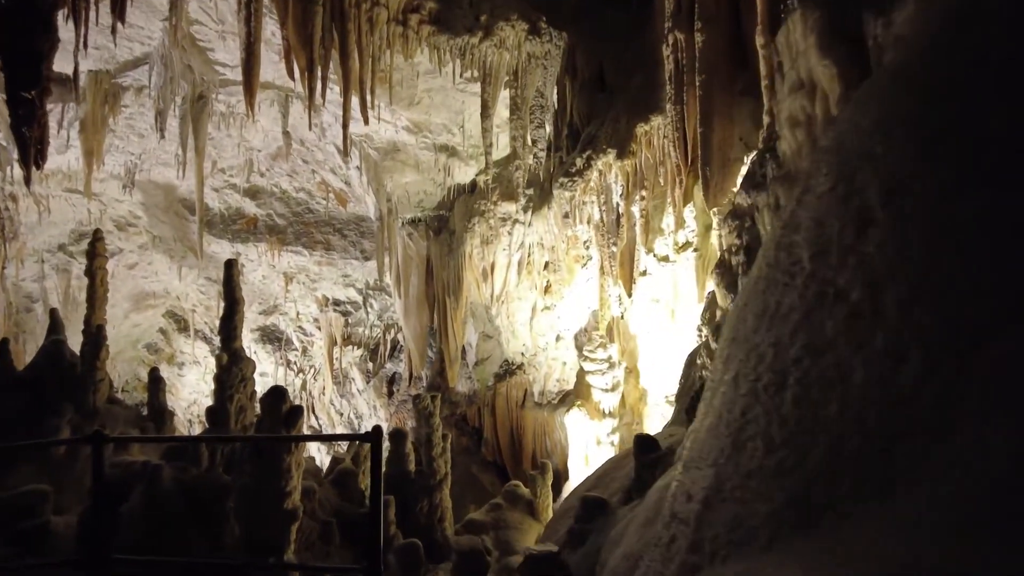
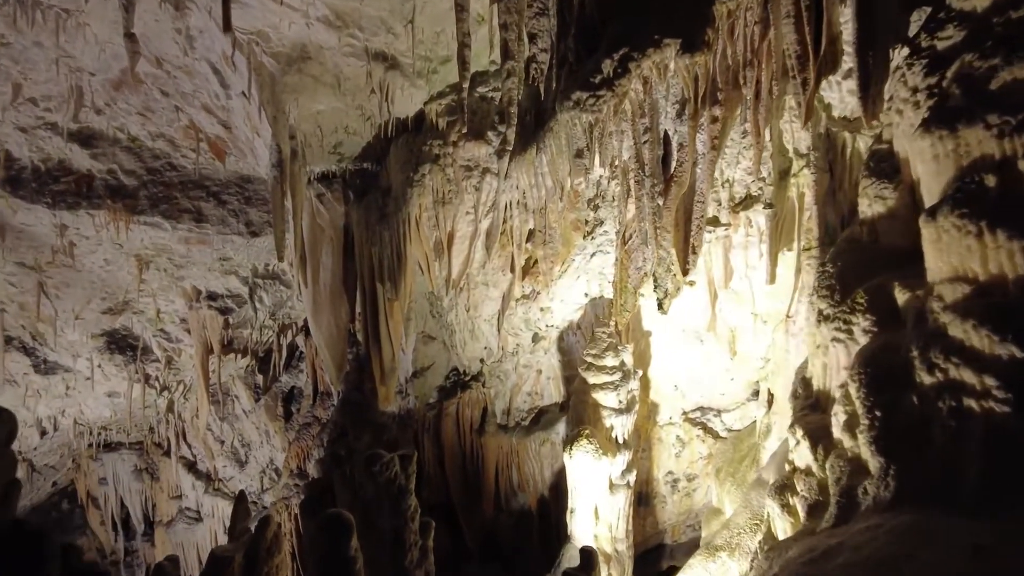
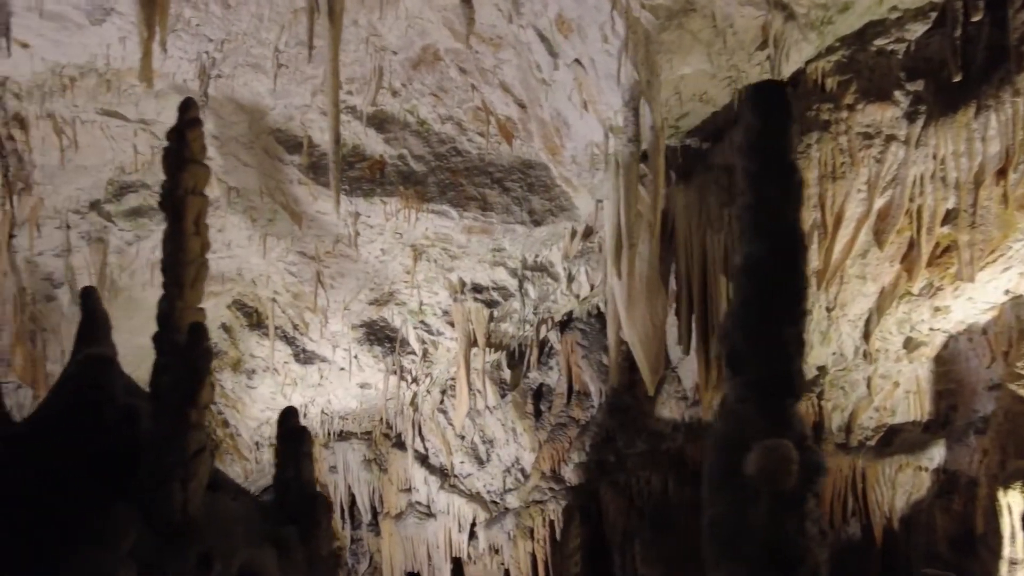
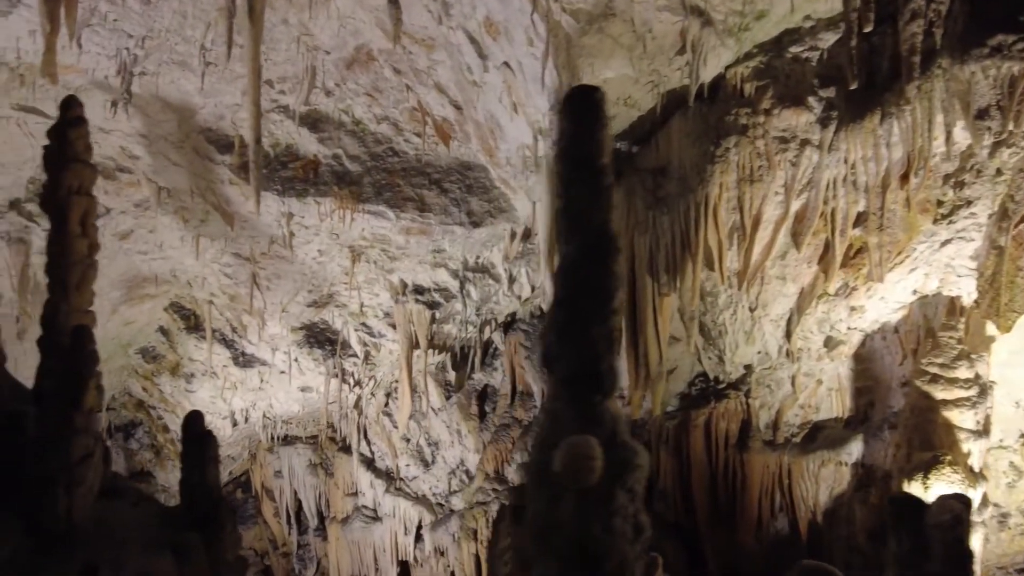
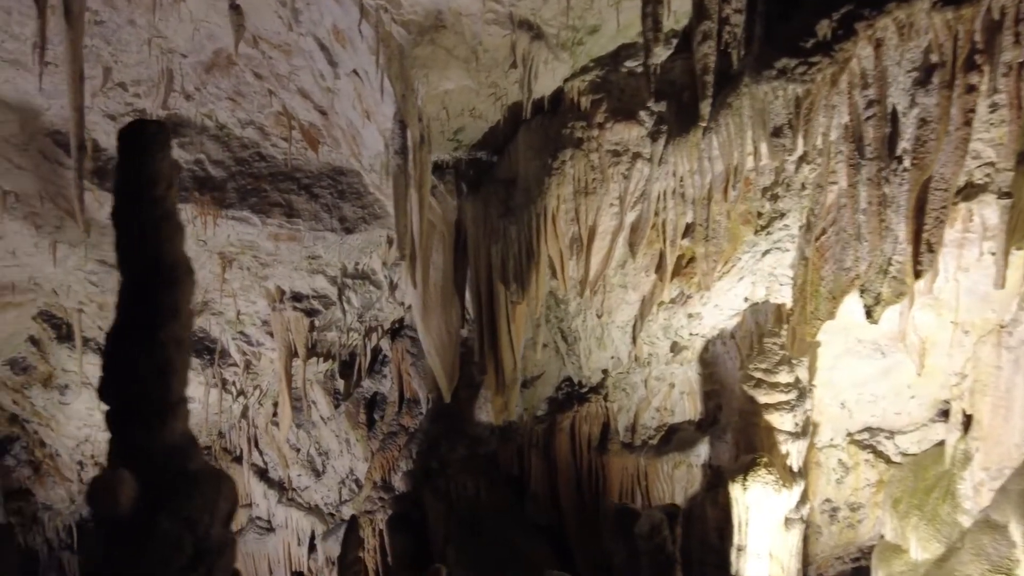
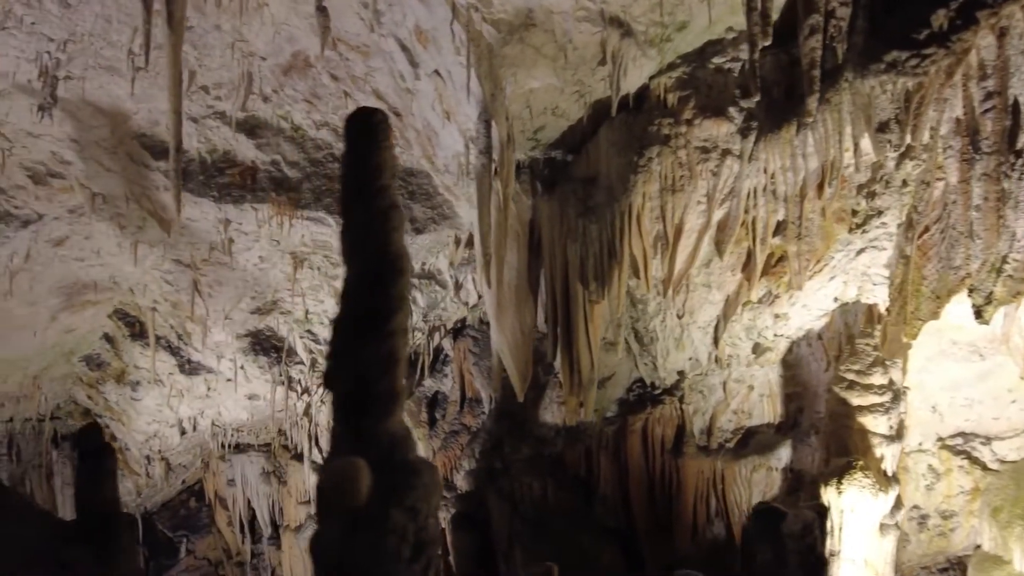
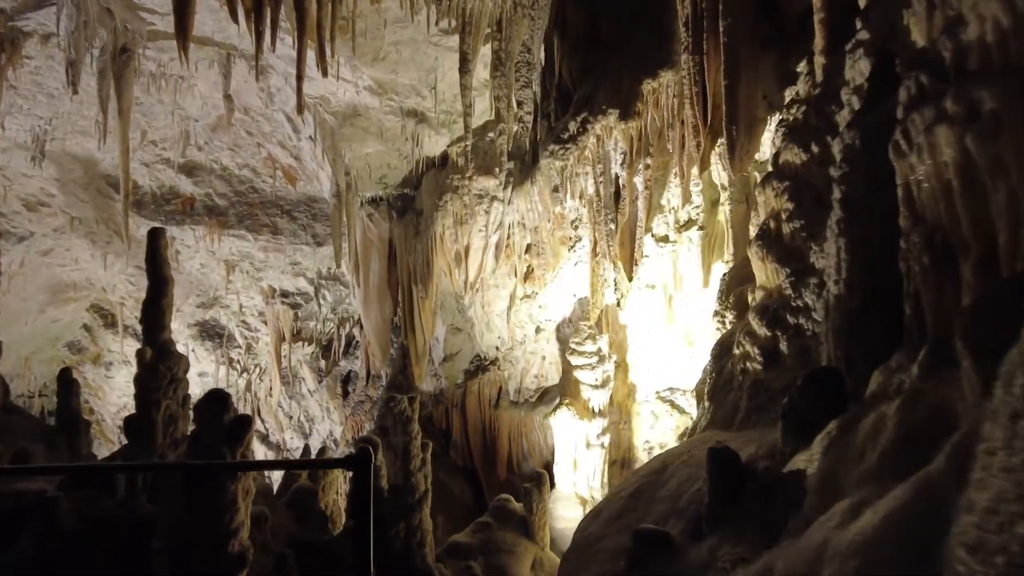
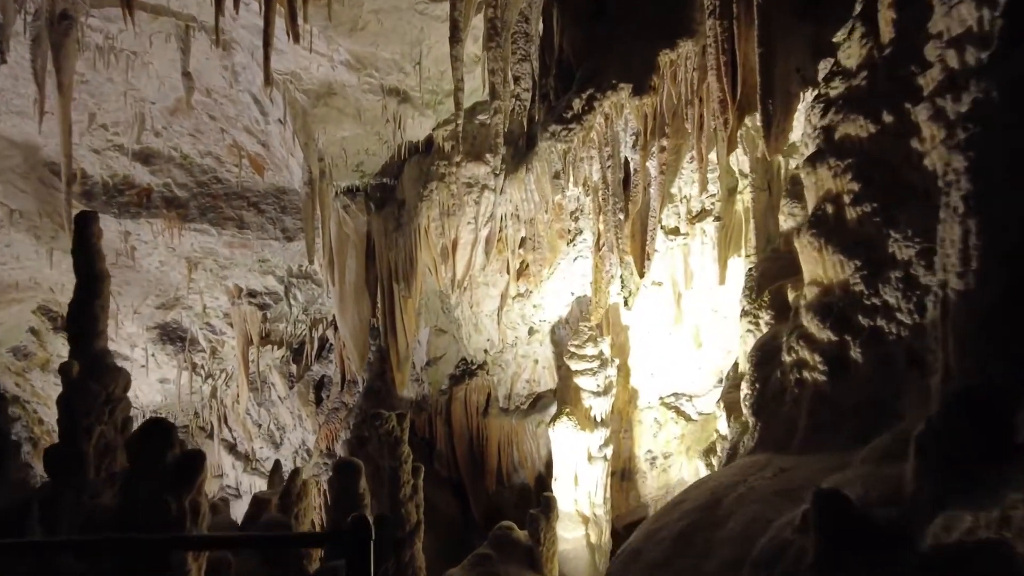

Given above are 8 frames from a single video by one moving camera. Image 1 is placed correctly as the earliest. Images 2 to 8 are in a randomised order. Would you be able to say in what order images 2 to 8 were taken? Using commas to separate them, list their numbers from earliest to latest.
7, 8, 2, 5, 6, 4, 3
